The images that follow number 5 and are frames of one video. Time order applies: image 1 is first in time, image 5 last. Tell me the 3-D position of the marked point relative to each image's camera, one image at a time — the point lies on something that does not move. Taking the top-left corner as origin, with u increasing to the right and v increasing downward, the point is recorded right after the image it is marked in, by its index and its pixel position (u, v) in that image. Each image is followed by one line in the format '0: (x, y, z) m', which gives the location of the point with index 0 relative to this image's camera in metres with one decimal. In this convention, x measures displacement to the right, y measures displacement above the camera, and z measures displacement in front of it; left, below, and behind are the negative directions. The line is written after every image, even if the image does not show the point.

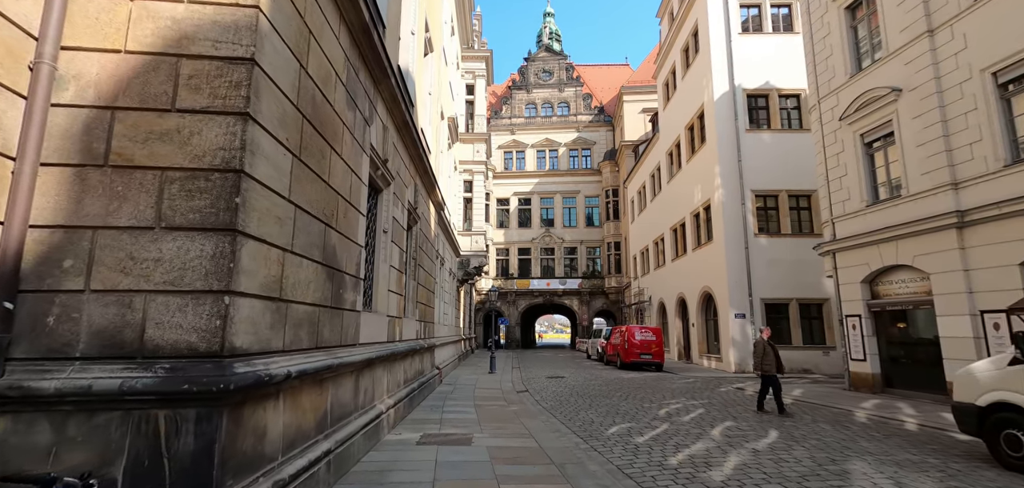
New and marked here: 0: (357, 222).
0: (-1.9, +0.3, +6.1) m
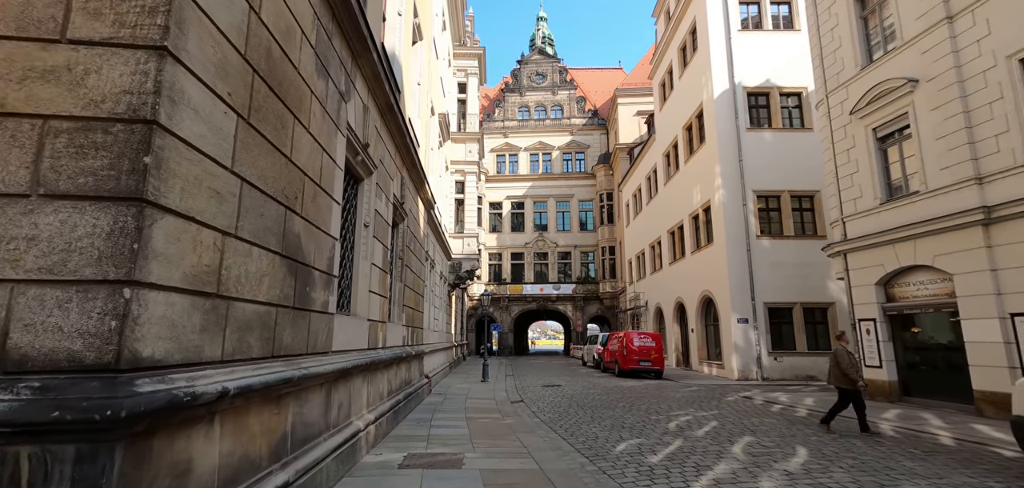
0: (-2.0, +0.4, +5.3) m
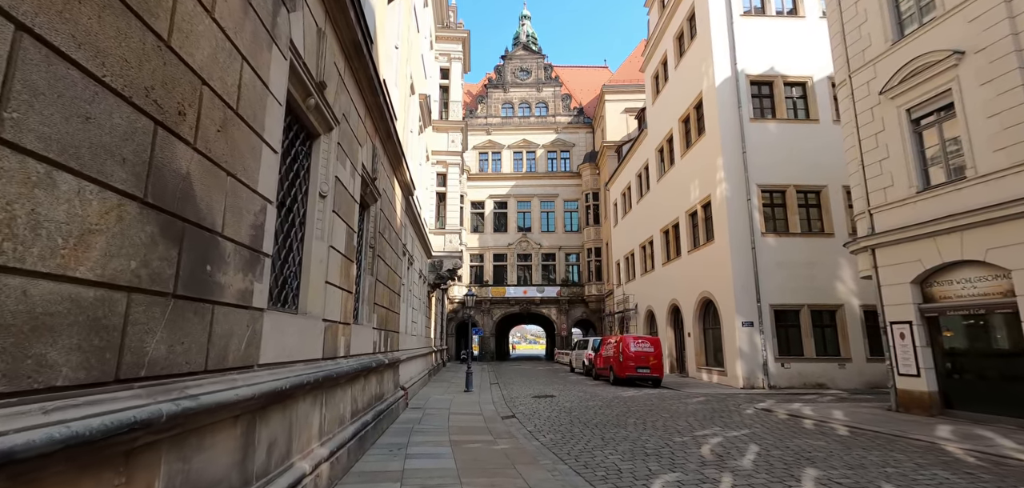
0: (-1.9, +0.6, +3.6) m
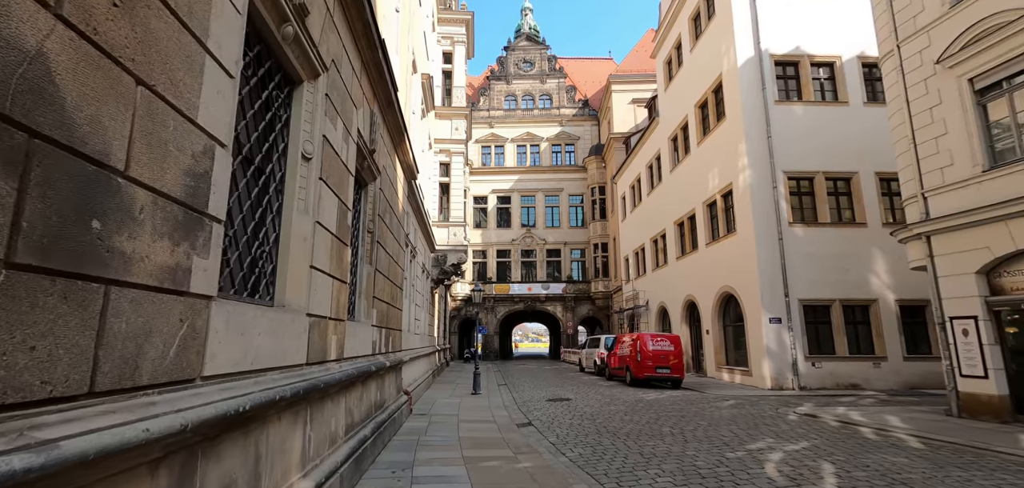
0: (-1.6, +0.9, +2.4) m
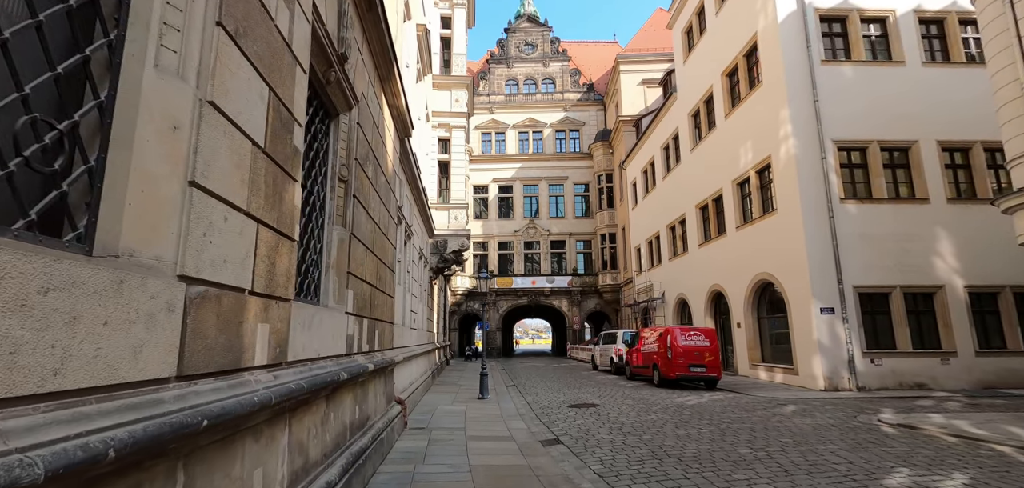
0: (-1.2, +1.3, +0.3) m
